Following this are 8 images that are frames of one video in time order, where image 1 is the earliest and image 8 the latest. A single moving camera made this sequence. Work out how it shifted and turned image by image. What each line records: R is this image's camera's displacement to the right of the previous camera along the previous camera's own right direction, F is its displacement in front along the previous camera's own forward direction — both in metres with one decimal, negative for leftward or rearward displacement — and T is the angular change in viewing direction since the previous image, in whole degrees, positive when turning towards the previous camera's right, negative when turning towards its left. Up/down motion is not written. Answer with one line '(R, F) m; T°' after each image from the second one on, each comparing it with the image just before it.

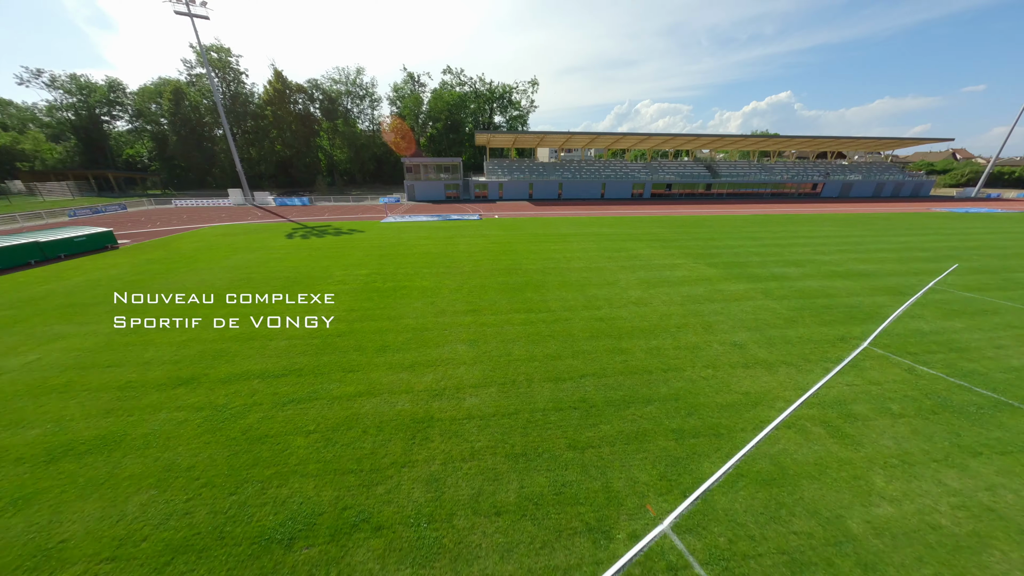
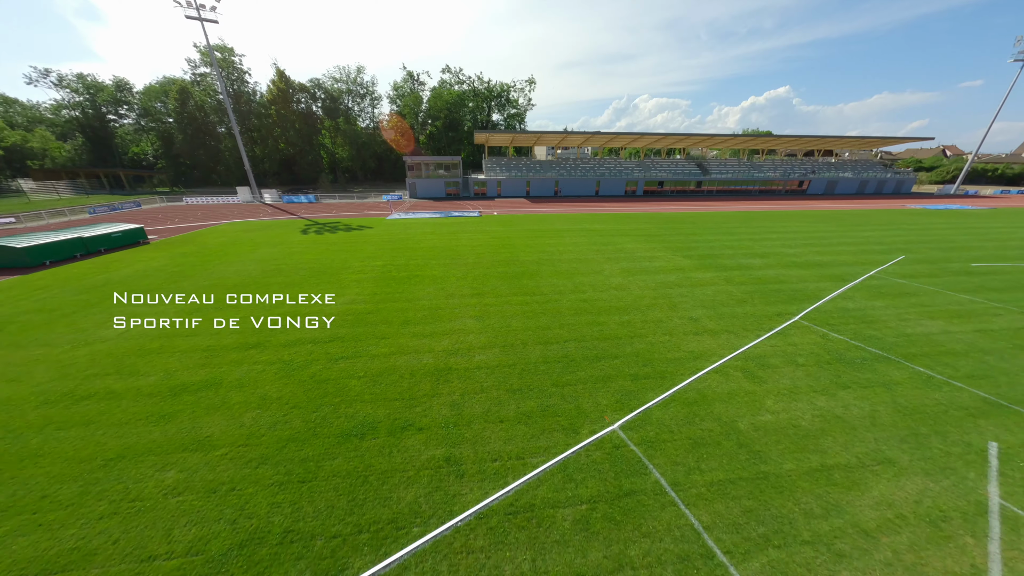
(0.0, -1.9) m; 0°
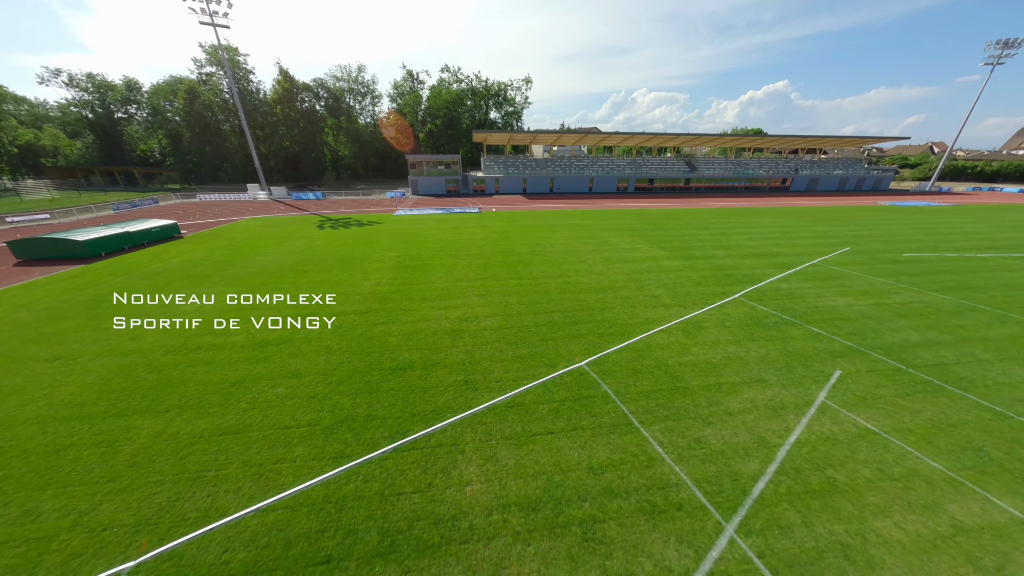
(0.0, -2.5) m; 0°
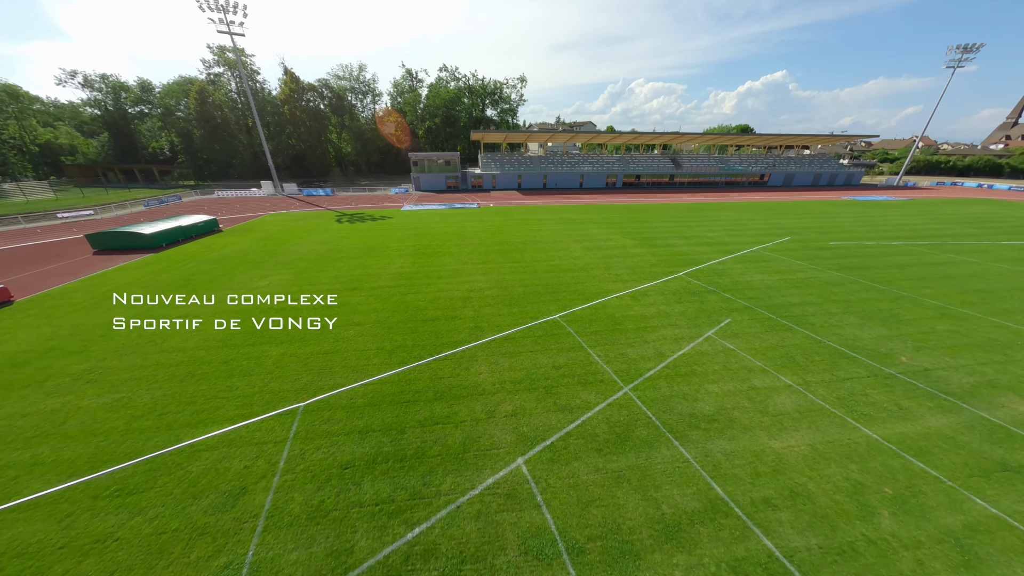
(+0.1, -3.8) m; +1°
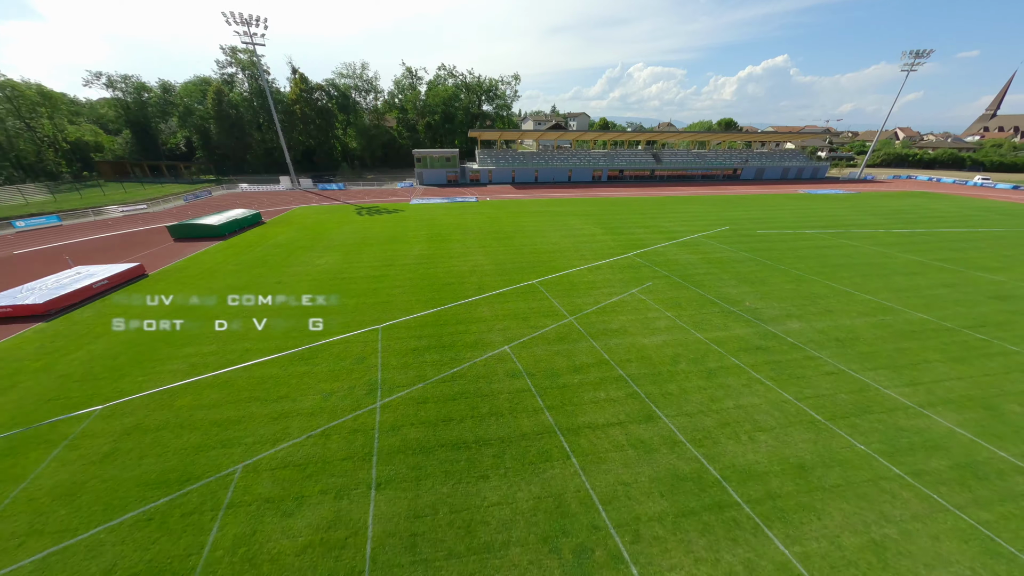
(+0.3, -5.8) m; +1°
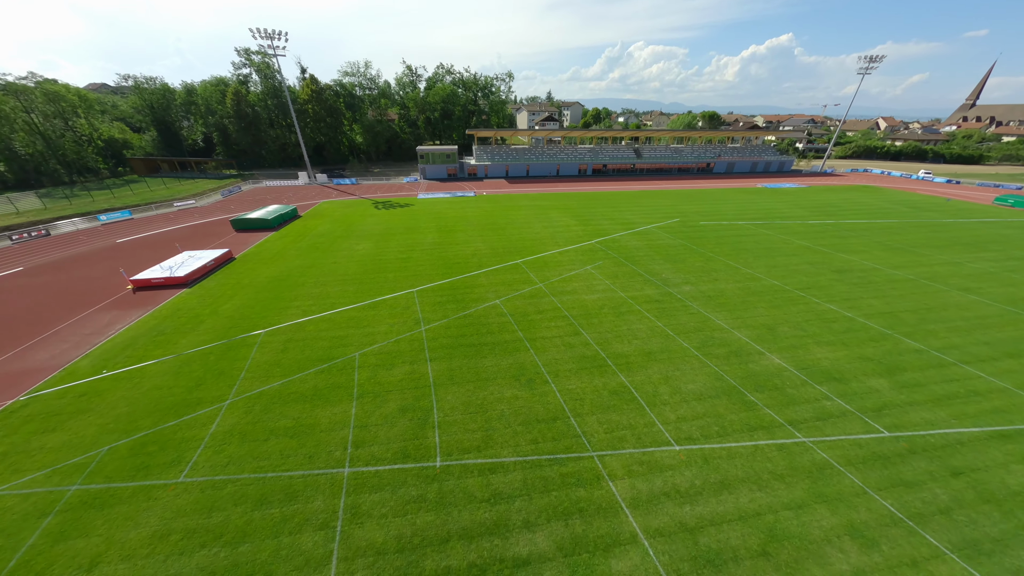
(+0.6, -7.3) m; +1°
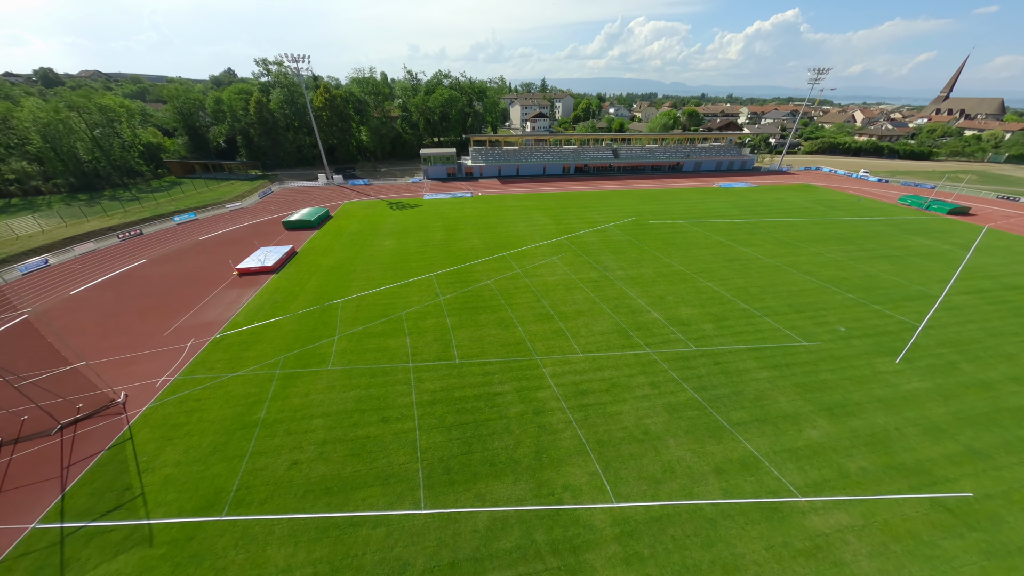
(+1.0, -9.9) m; +1°
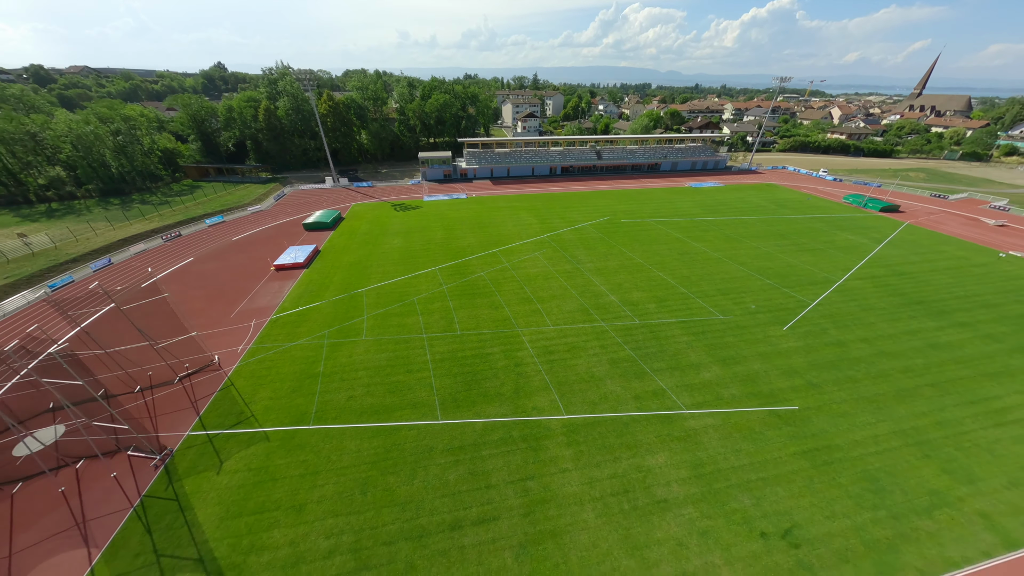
(+0.8, -7.0) m; +1°
